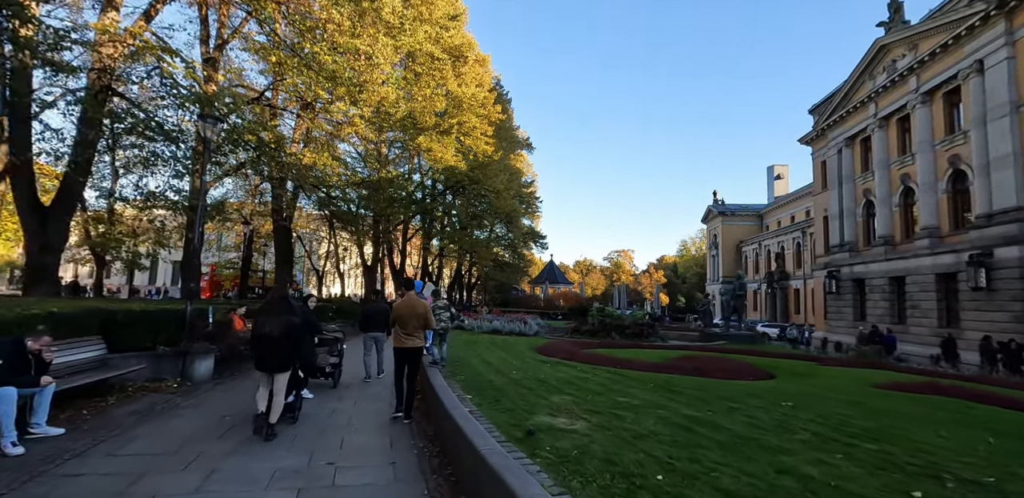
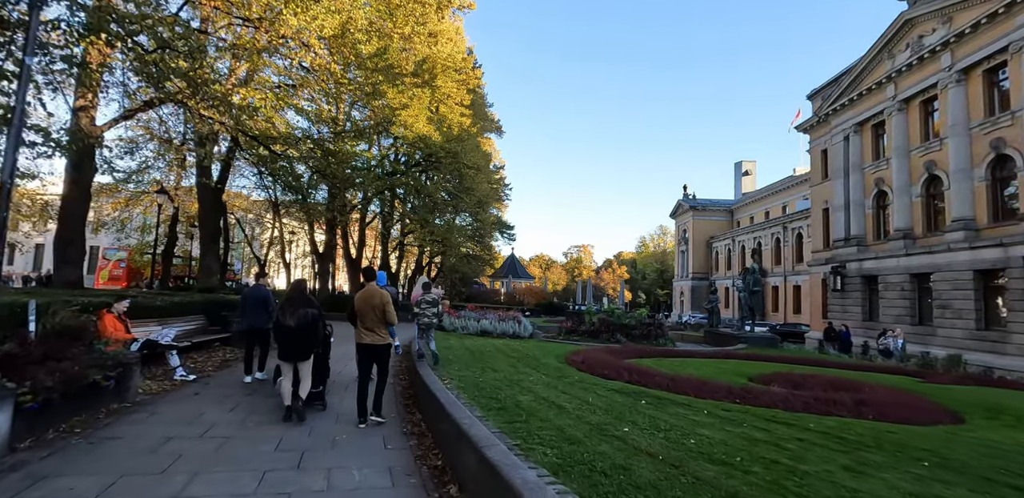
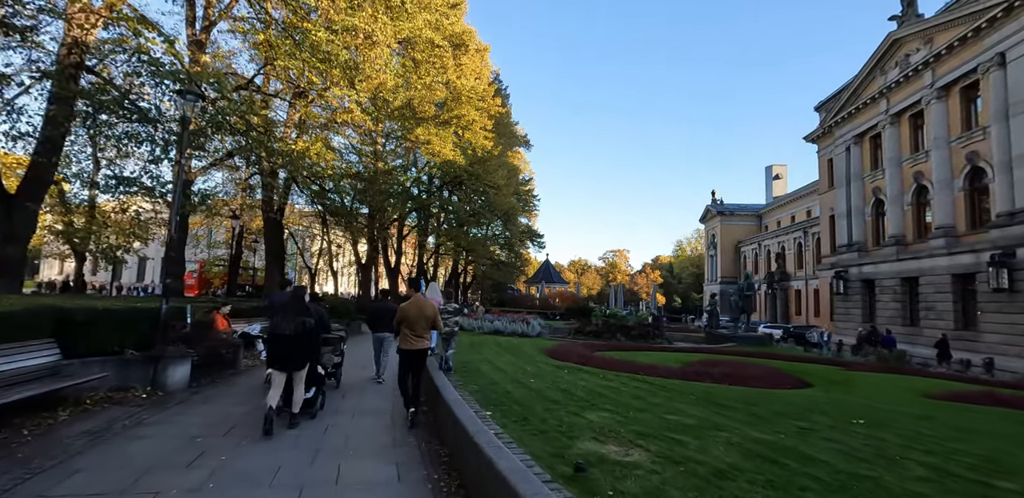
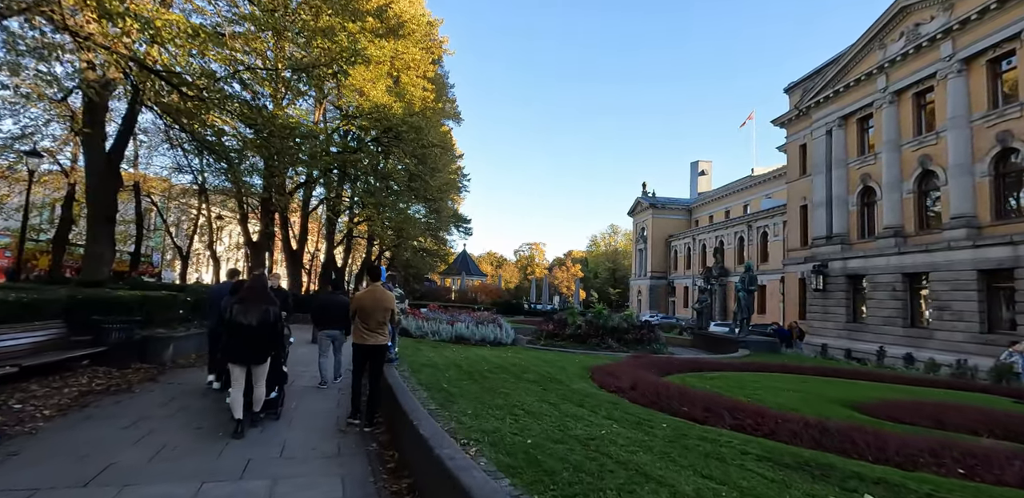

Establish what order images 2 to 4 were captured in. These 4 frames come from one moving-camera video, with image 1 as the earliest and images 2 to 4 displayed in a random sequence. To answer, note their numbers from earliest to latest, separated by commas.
3, 2, 4
